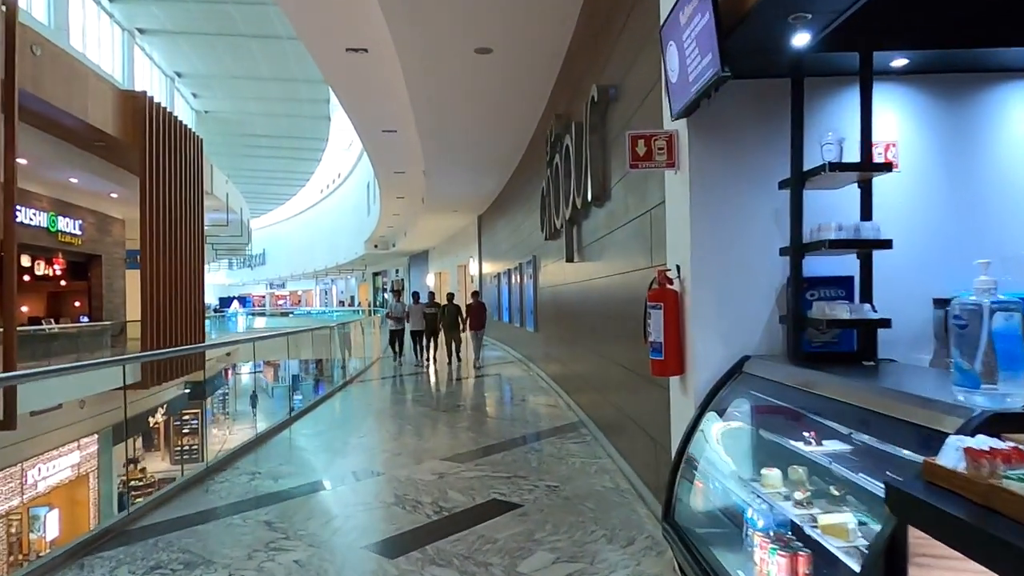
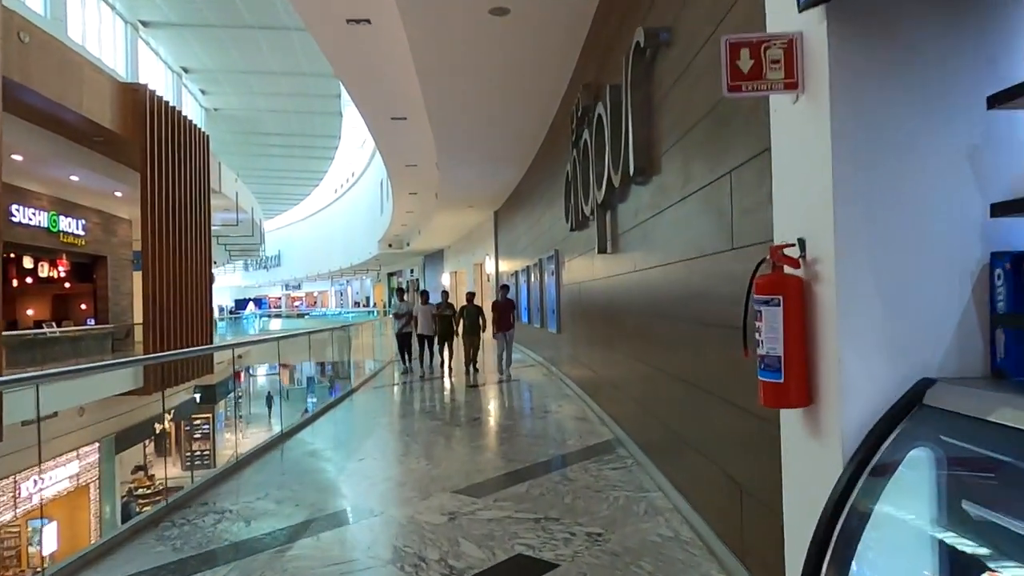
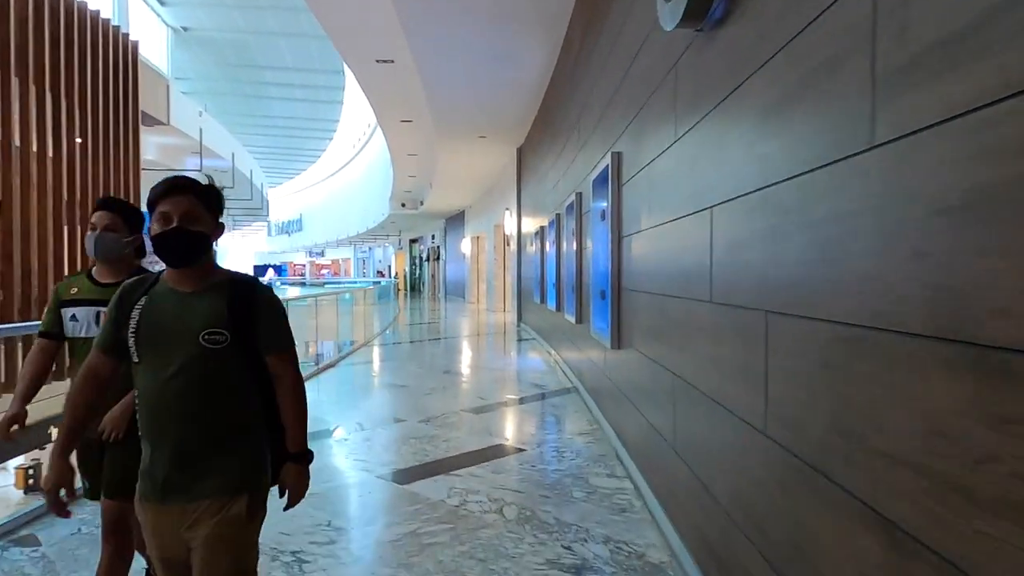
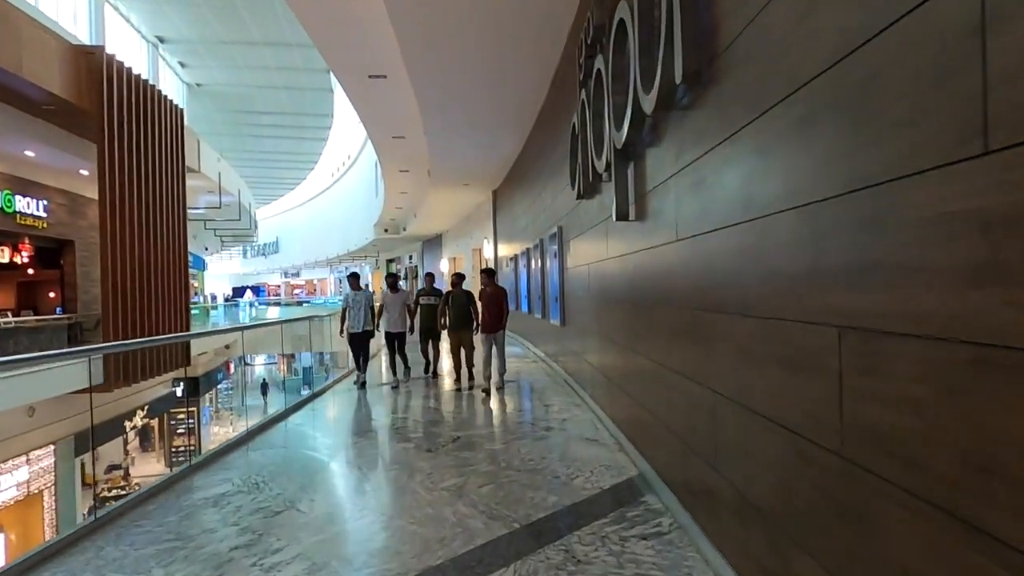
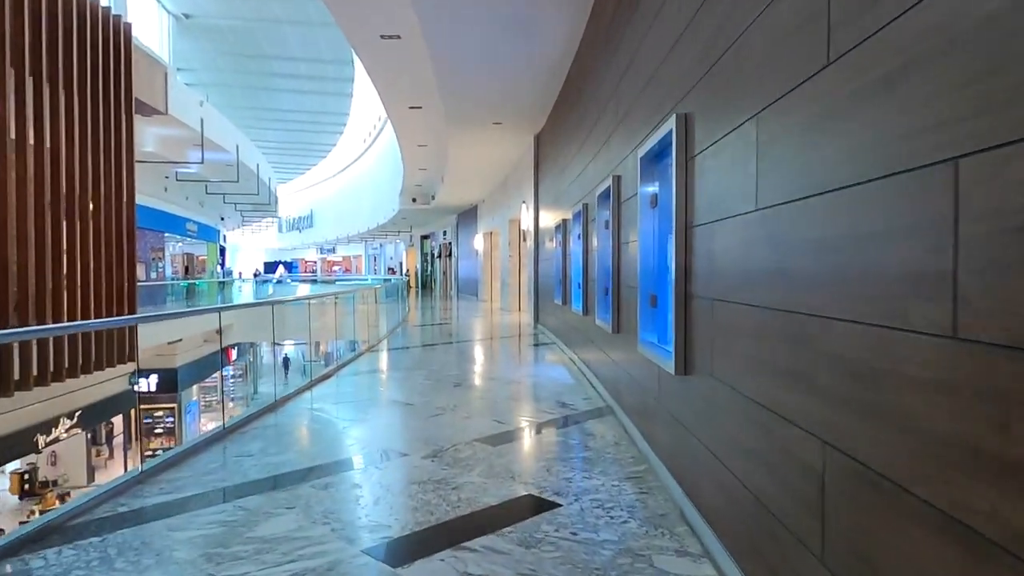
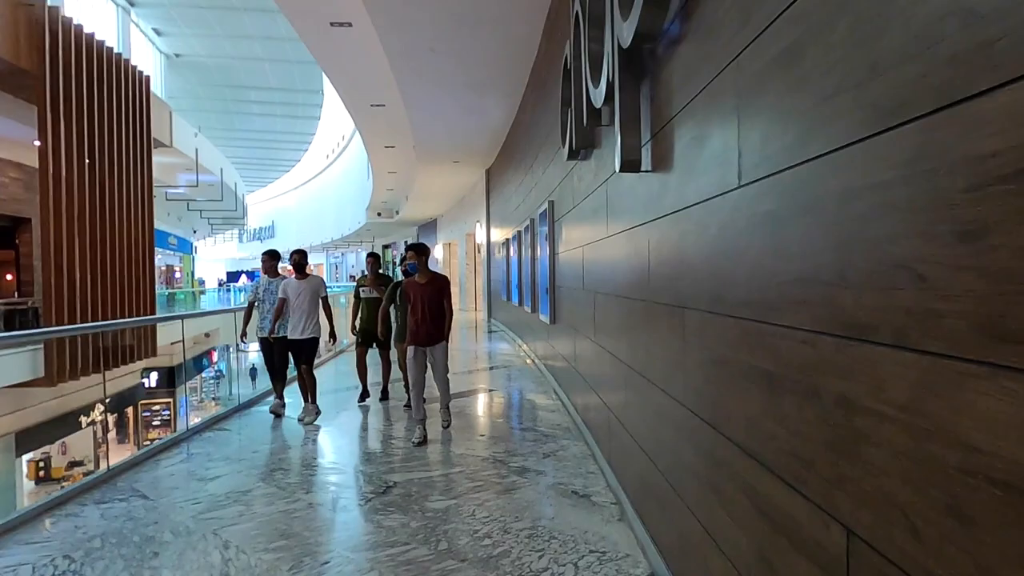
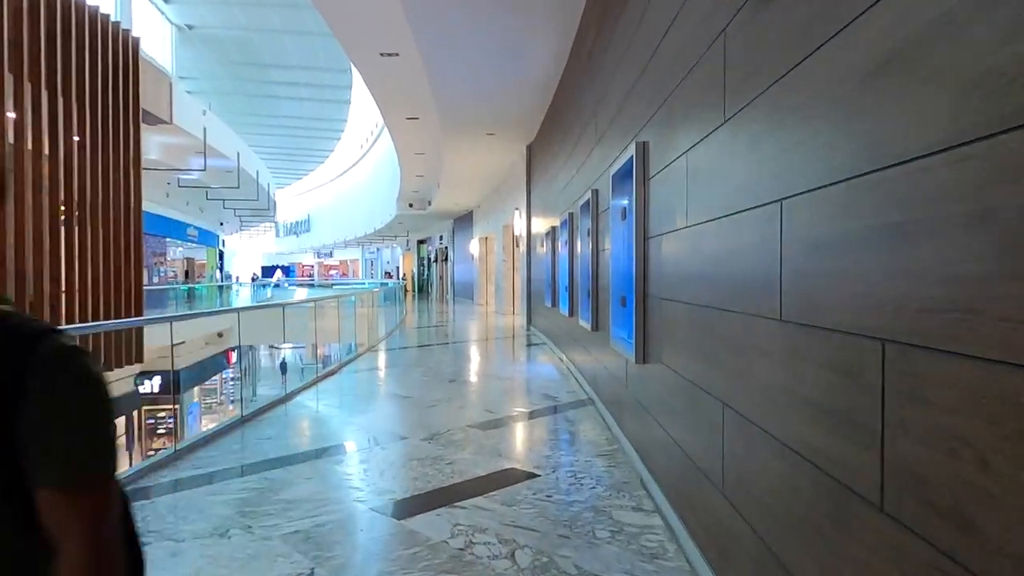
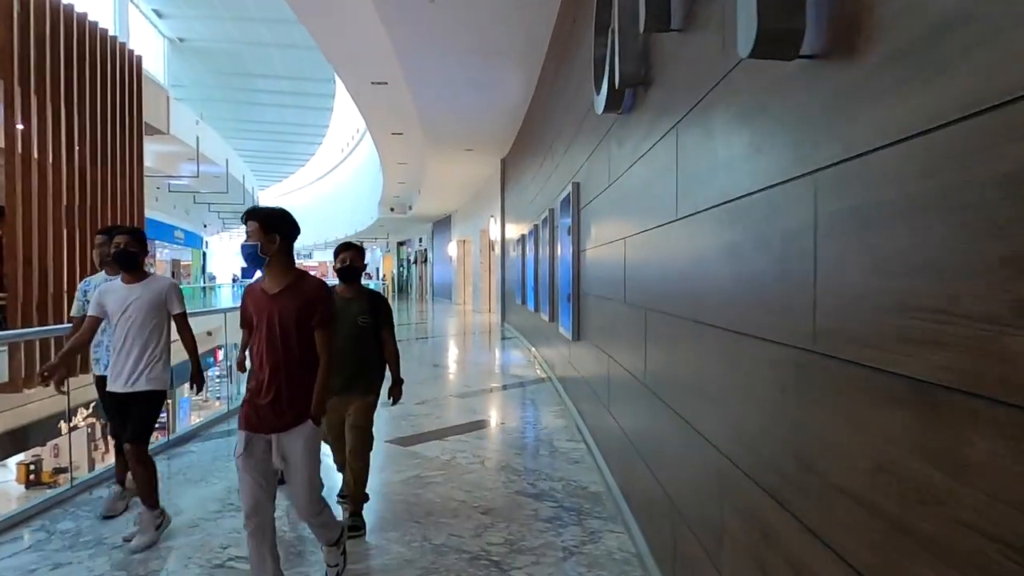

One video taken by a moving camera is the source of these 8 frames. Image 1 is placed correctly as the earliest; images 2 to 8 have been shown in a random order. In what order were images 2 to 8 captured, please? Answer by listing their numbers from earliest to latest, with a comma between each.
2, 4, 6, 8, 3, 7, 5
